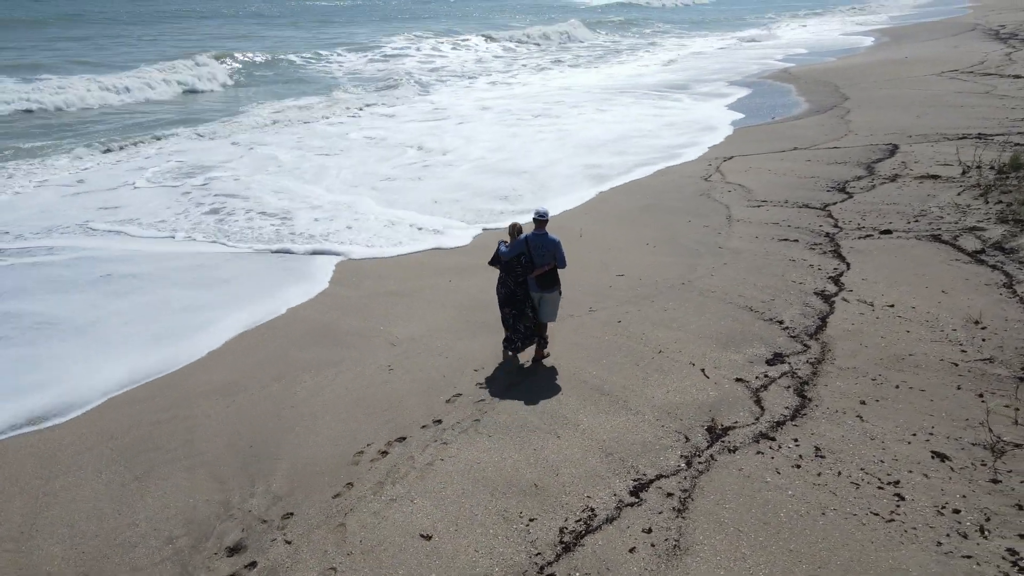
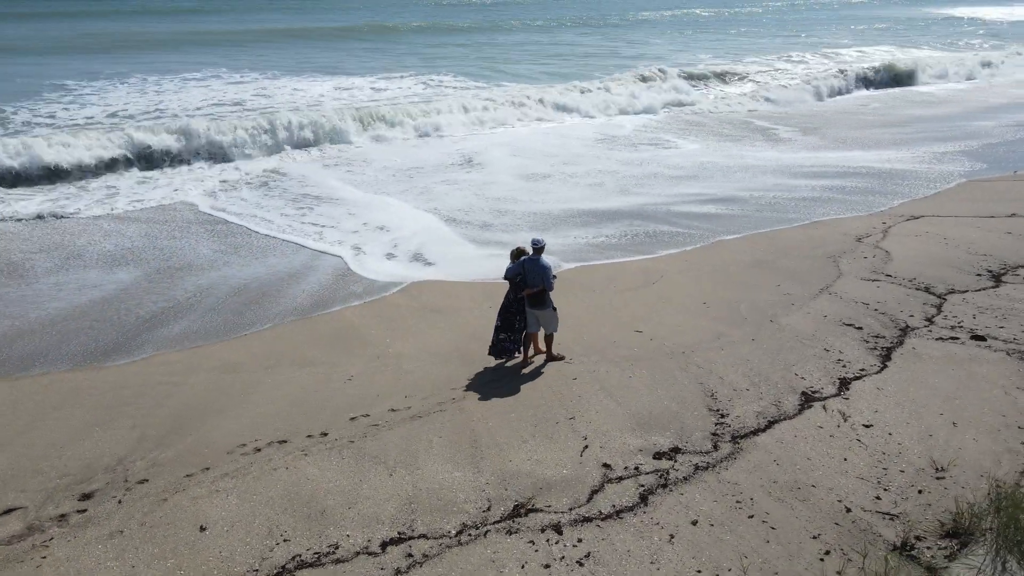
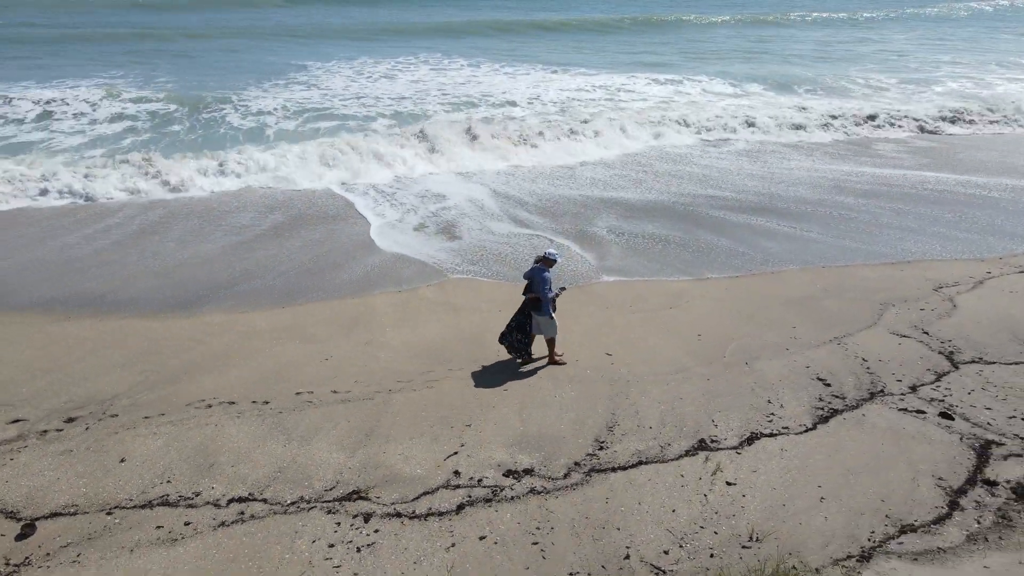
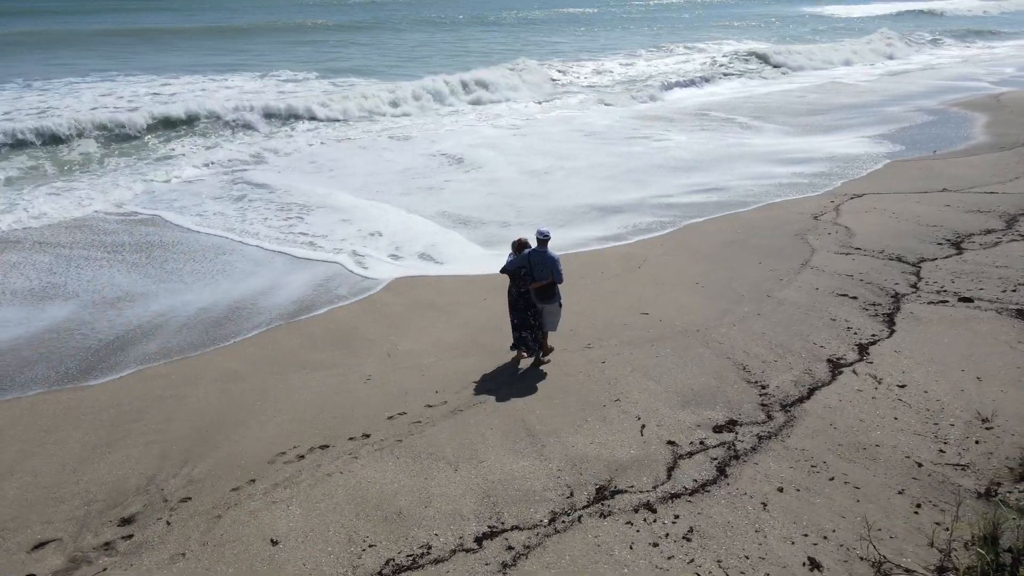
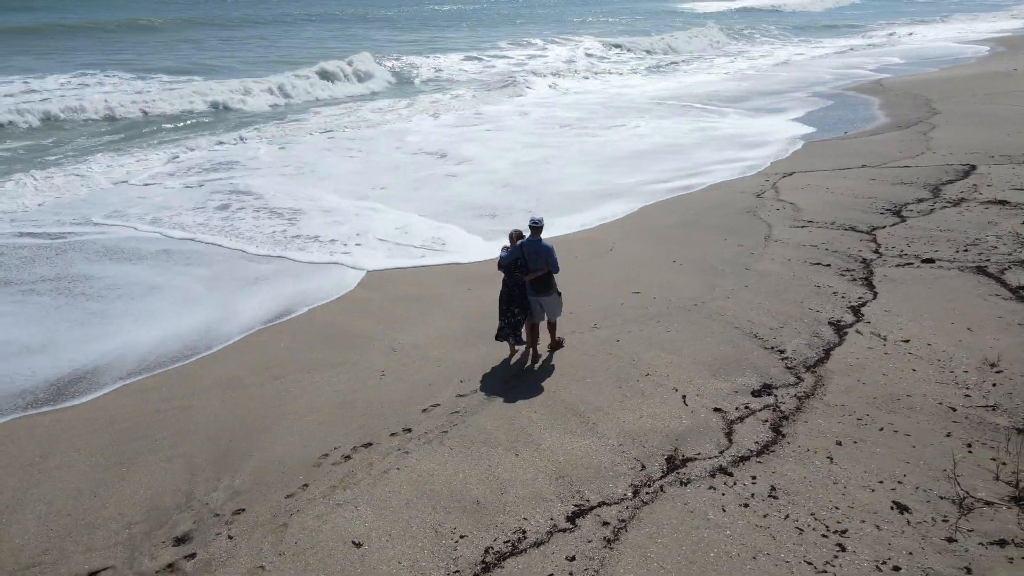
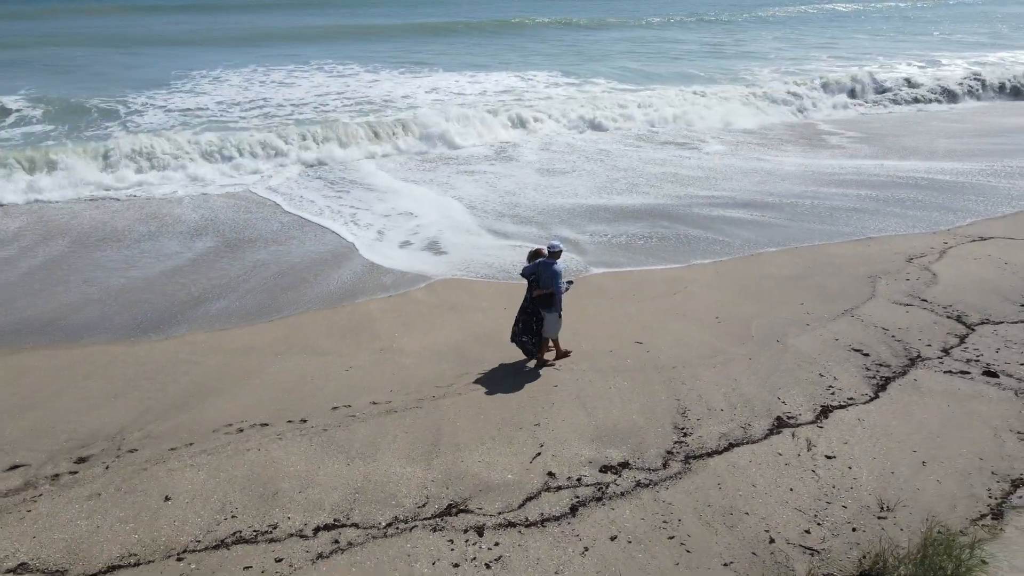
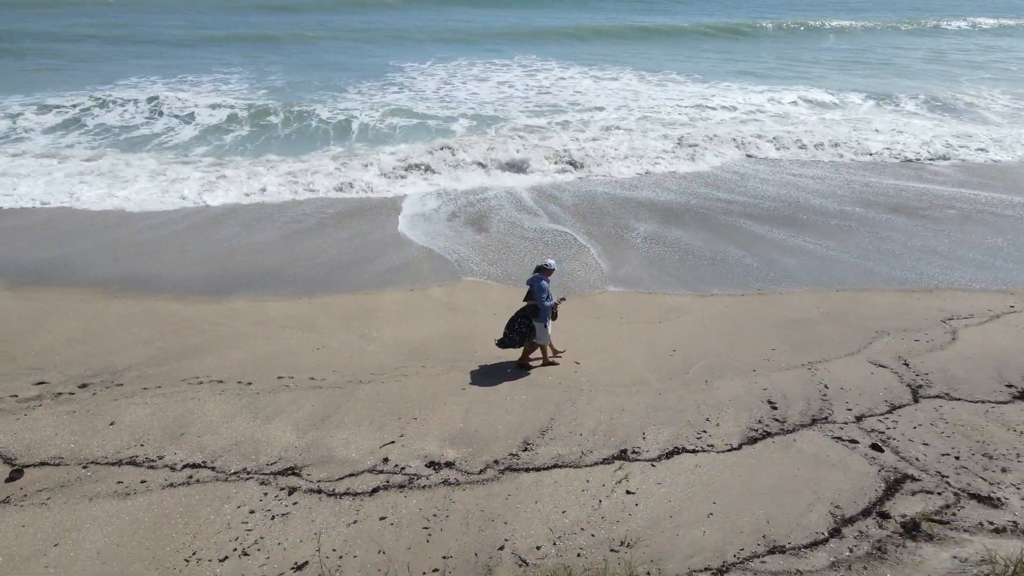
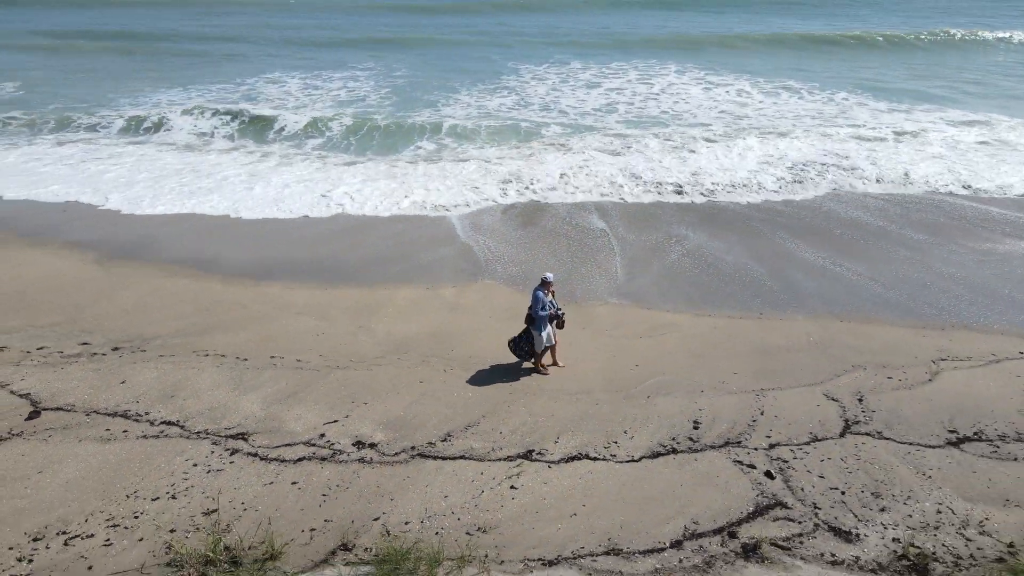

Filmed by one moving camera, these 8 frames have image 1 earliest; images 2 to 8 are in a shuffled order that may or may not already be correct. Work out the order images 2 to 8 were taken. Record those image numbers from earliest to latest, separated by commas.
5, 4, 2, 6, 3, 7, 8
